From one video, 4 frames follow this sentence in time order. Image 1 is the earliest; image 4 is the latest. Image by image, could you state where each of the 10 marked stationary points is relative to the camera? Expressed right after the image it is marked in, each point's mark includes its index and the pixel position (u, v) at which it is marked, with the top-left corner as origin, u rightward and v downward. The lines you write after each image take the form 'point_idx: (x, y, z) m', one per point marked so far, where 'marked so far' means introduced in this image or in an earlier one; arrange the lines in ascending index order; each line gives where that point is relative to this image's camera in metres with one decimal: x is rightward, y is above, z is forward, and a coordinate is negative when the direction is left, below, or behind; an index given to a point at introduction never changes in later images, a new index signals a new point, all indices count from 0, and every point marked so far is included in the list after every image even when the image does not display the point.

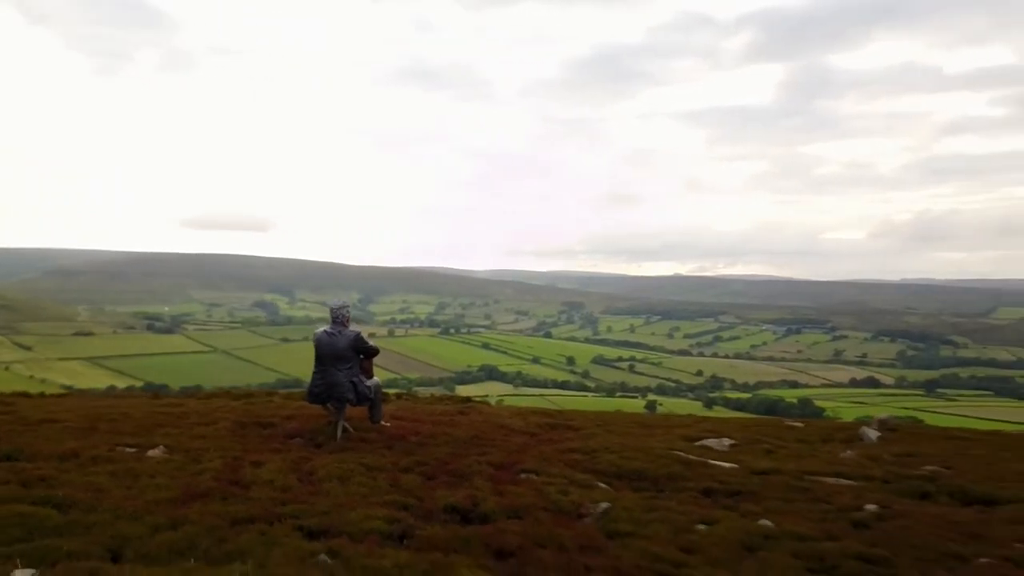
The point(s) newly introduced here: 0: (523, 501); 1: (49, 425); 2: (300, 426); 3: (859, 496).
0: (+0.2, -3.6, +11.9) m
1: (-10.4, -3.1, +15.8) m
2: (-5.3, -3.4, +17.4) m
3: (+7.3, -4.3, +14.6) m
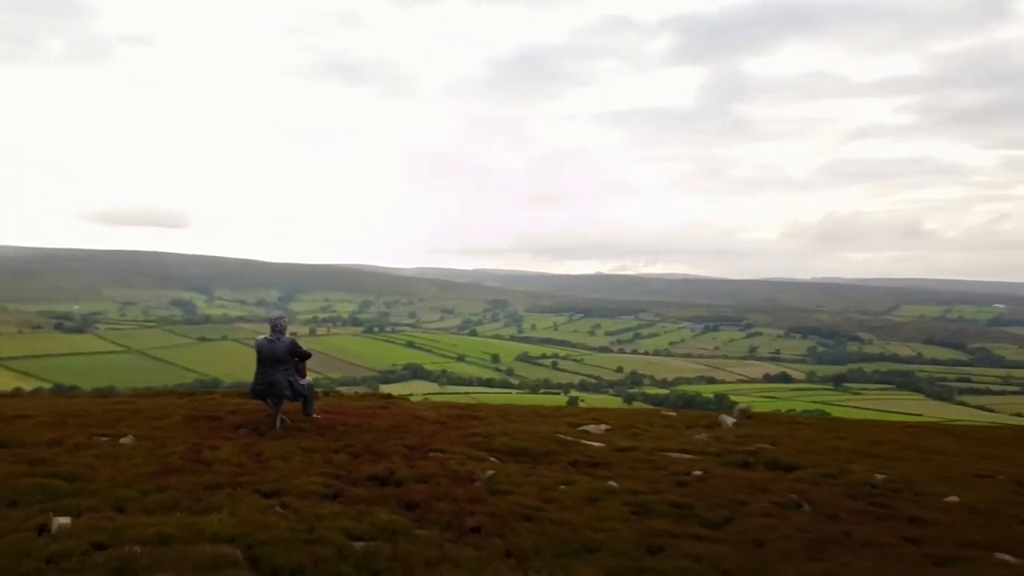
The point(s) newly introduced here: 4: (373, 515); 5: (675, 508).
0: (-1.9, -4.1, +15.5) m
1: (-12.8, -3.5, +18.2) m
2: (-7.9, -3.8, +20.4) m
3: (+4.9, -4.7, +19.0) m
4: (-2.5, -4.1, +12.6) m
5: (+3.4, -4.5, +14.4) m
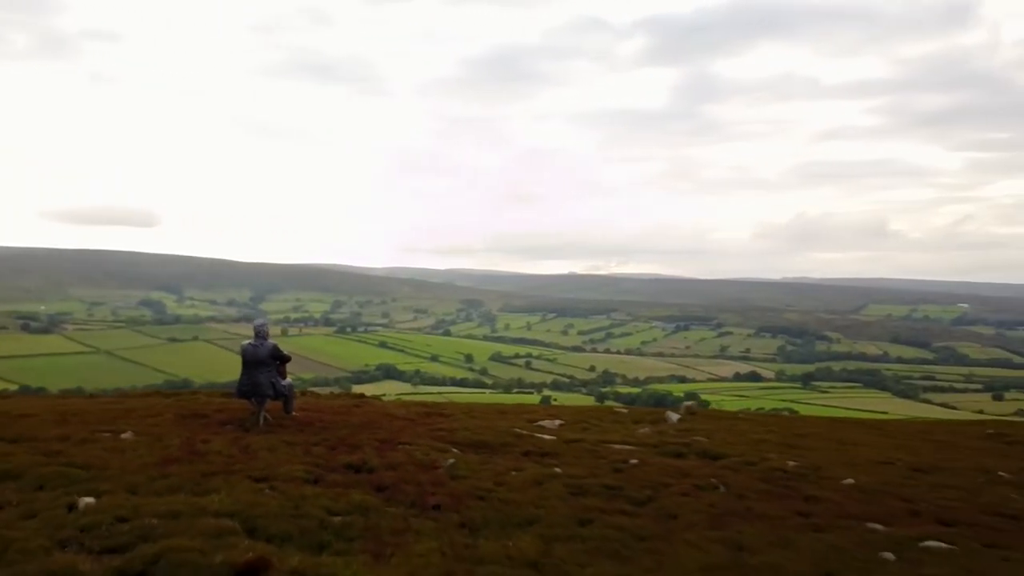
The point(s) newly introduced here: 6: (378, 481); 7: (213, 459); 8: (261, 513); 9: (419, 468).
0: (-3.0, -4.4, +17.8) m
1: (-13.9, -3.8, +20.1) m
2: (-9.1, -4.1, +22.5) m
3: (+3.7, -5.1, +21.5) m
4: (-3.5, -4.4, +14.9) m
5: (+2.3, -4.9, +16.9) m
6: (-3.1, -4.4, +16.1) m
7: (-7.2, -4.1, +16.8) m
8: (-4.8, -4.3, +13.3) m
9: (-2.3, -4.5, +17.3) m
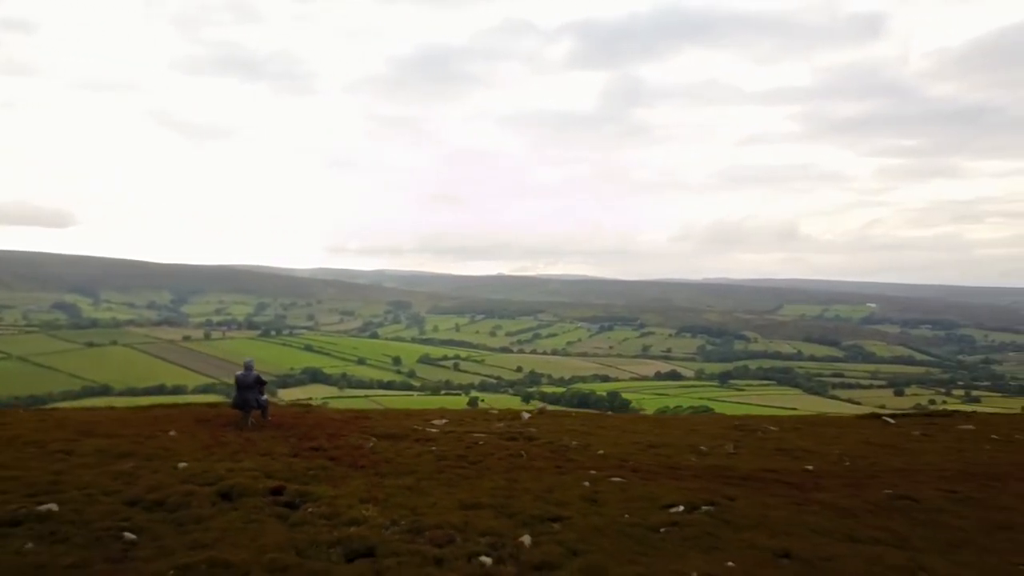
0: (-5.5, -5.8, +25.3) m
1: (-16.6, -5.2, +26.5) m
2: (-12.1, -5.6, +29.4) m
3: (+0.8, -6.5, +29.7) m
4: (-5.7, -5.9, +22.3) m
5: (-0.1, -6.3, +25.0) m
6: (-5.4, -5.9, +23.6) m
7: (-9.5, -5.6, +23.9) m
8: (-6.8, -5.7, +20.6) m
9: (-4.7, -5.9, +24.9) m
